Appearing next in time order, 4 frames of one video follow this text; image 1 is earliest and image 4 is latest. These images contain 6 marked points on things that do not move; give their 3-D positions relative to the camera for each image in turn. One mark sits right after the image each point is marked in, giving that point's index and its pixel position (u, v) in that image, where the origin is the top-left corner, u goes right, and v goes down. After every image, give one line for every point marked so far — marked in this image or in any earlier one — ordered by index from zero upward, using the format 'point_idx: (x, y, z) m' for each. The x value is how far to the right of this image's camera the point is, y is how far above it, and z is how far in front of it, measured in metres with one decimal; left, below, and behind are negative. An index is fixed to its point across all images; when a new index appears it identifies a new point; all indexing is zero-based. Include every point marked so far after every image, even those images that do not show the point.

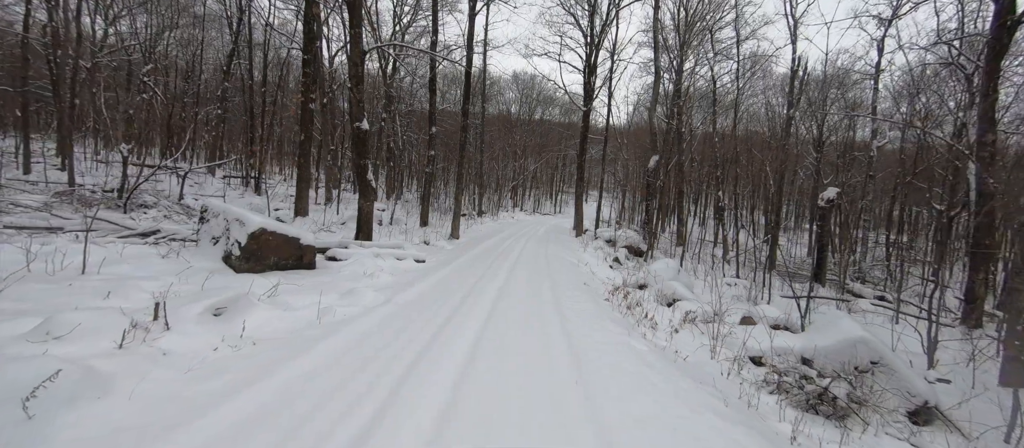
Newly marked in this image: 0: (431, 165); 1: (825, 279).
0: (-3.2, +2.4, +15.3) m
1: (+10.5, -1.9, +13.1) m
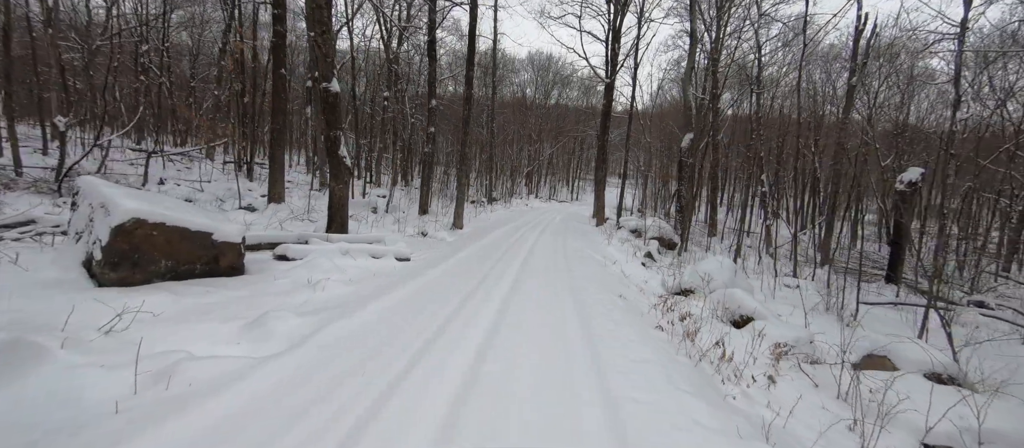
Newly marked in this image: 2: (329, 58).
0: (-2.7, +2.8, +13.5) m
1: (+10.8, -1.5, +10.9) m
2: (-3.1, +2.8, +6.7) m
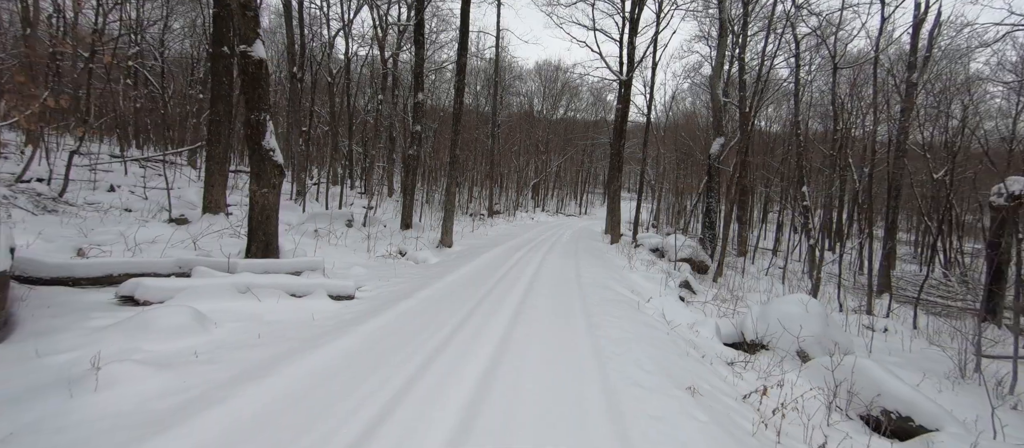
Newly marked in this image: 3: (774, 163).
0: (-2.7, +2.3, +11.5) m
1: (+10.8, -2.0, +8.6) m
2: (-3.2, +2.6, +4.8) m
3: (+12.4, +2.9, +18.6) m
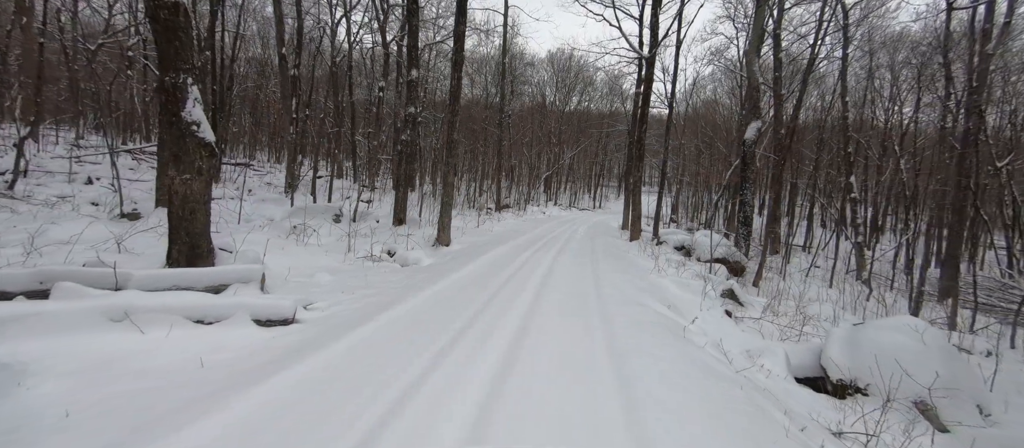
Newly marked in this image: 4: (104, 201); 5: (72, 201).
0: (-2.5, +2.4, +10.3) m
1: (+10.9, -1.9, +7.0) m
2: (-3.2, +2.6, +3.6) m
3: (+12.9, +3.1, +16.9) m
4: (-8.5, +0.5, +8.3) m
5: (-8.9, +0.5, +7.9) m
